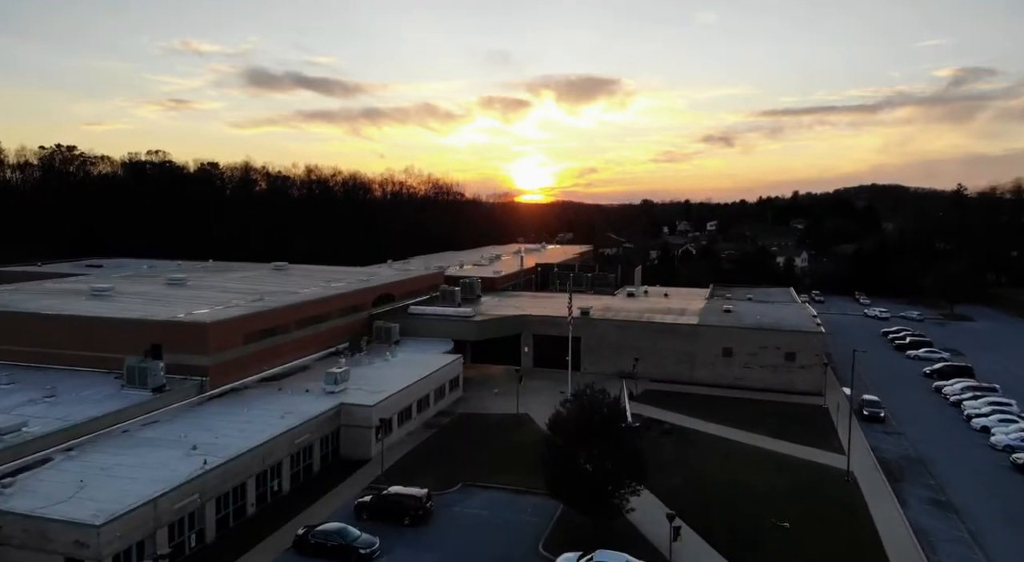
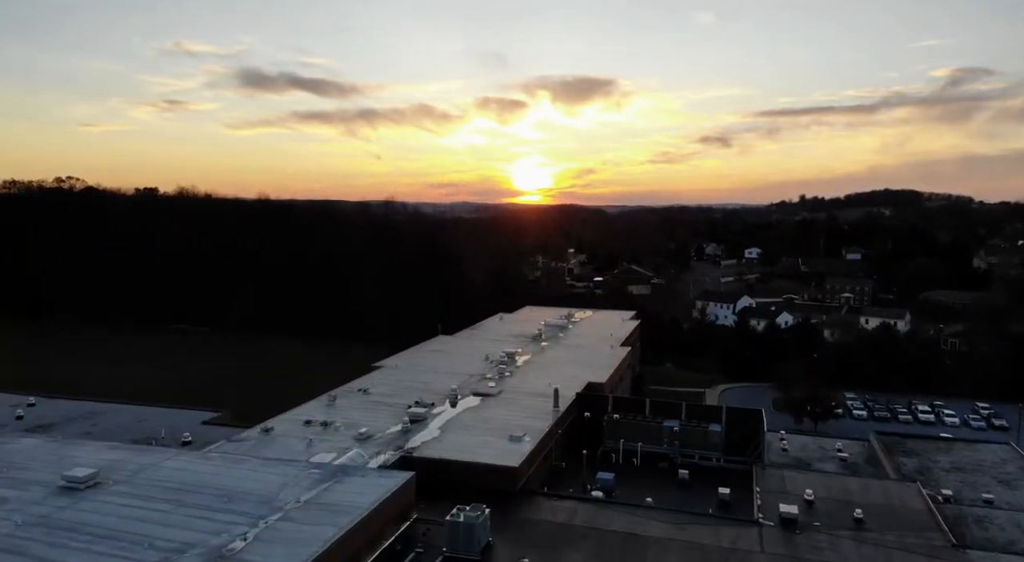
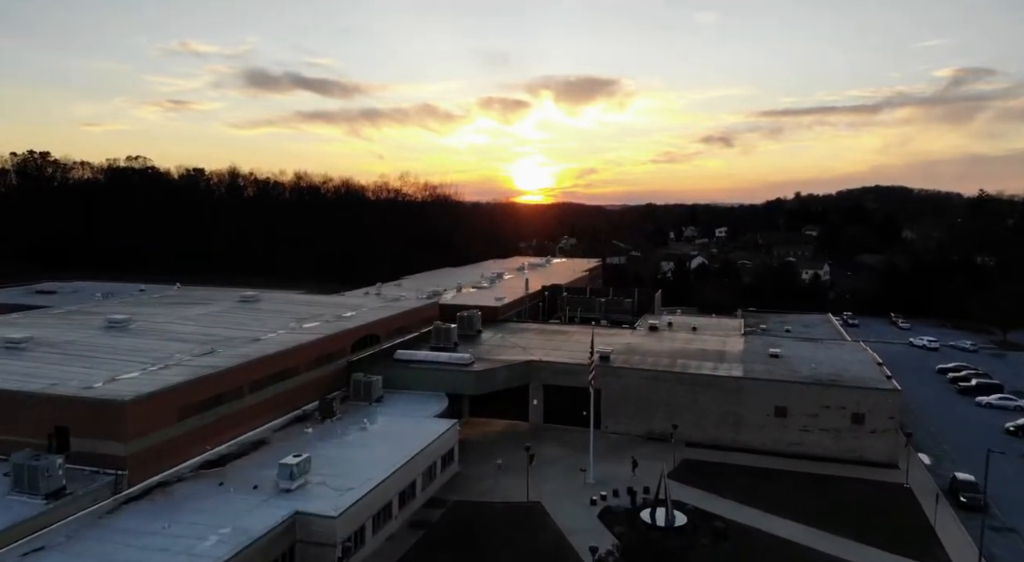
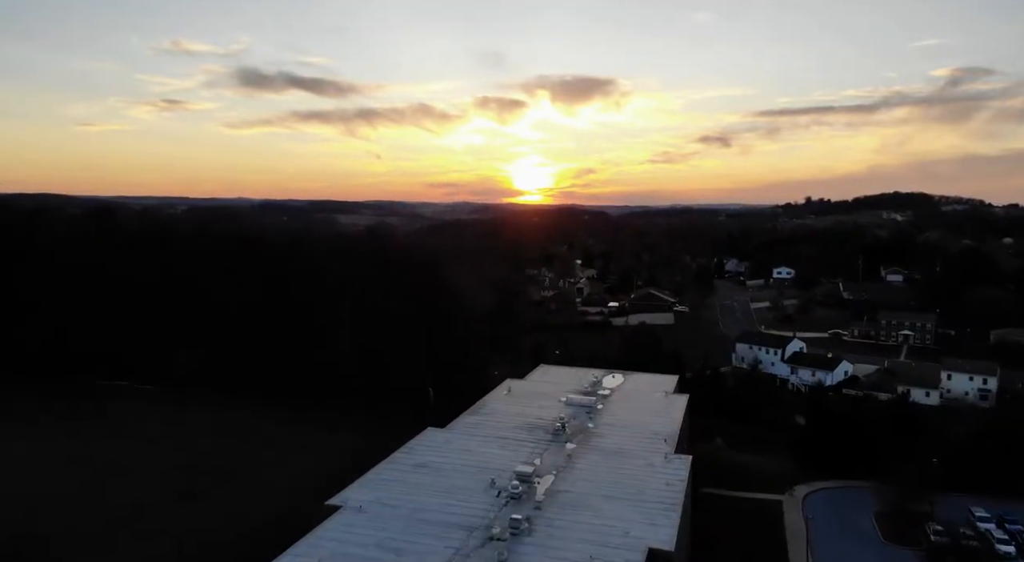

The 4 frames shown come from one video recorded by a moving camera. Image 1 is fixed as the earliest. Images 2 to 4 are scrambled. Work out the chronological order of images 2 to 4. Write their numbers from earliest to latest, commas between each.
3, 2, 4
